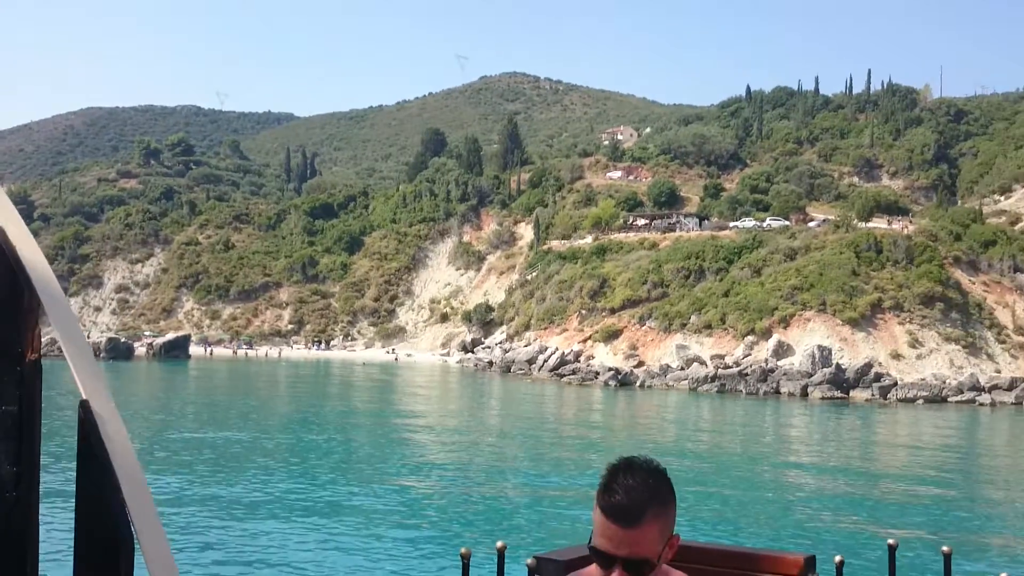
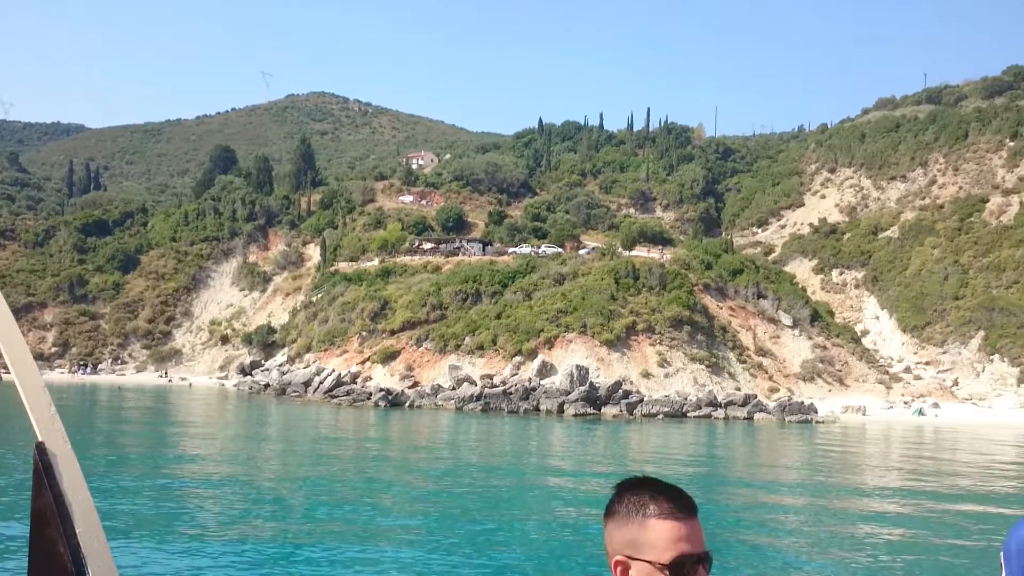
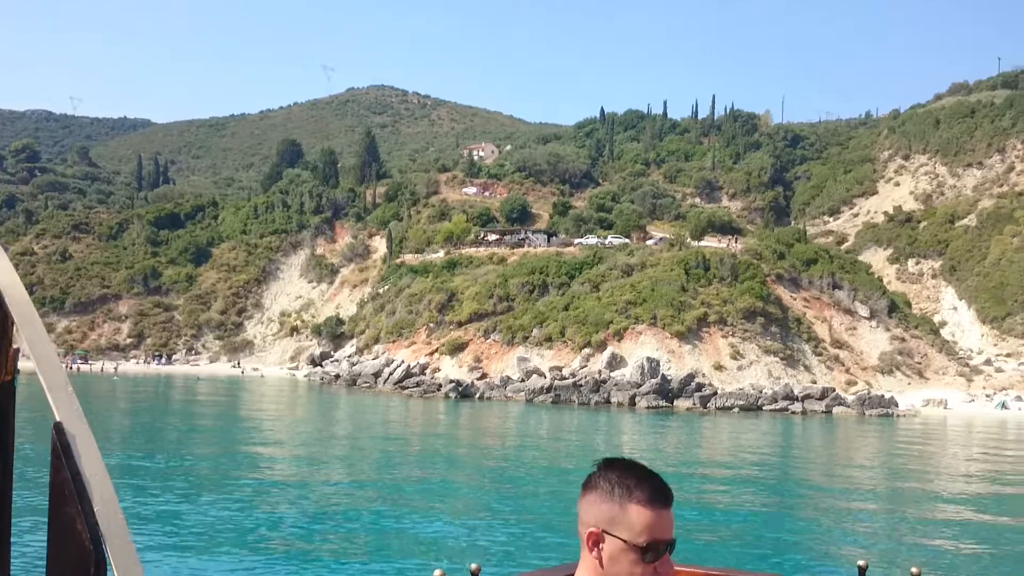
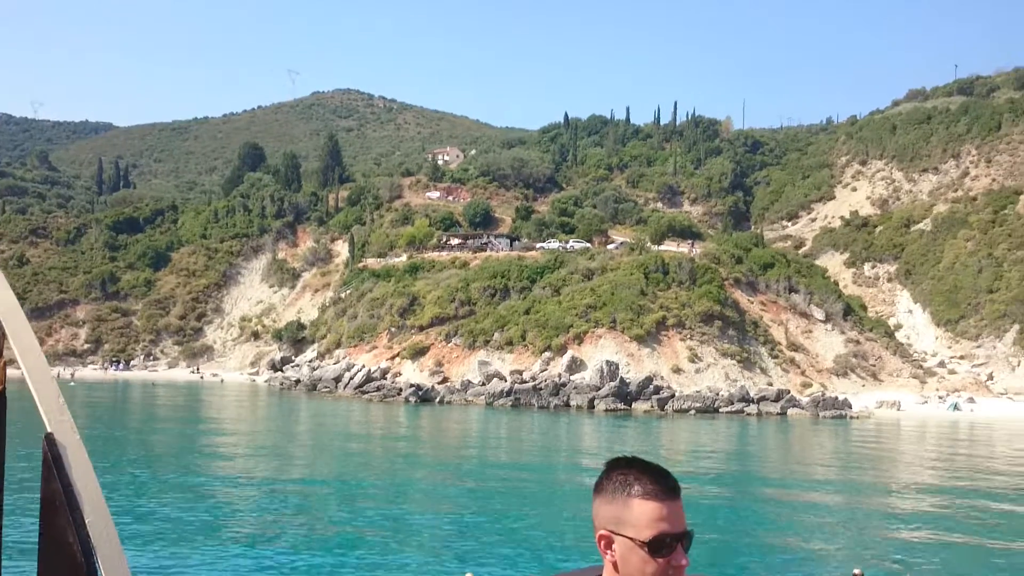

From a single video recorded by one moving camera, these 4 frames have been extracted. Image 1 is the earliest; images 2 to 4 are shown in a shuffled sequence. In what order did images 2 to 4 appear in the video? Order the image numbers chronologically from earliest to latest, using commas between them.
3, 4, 2
